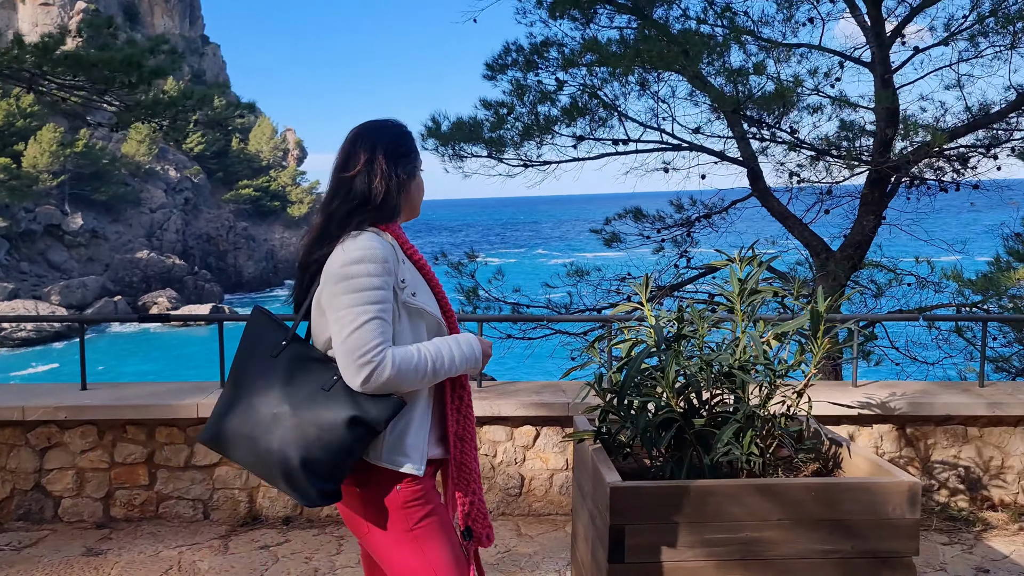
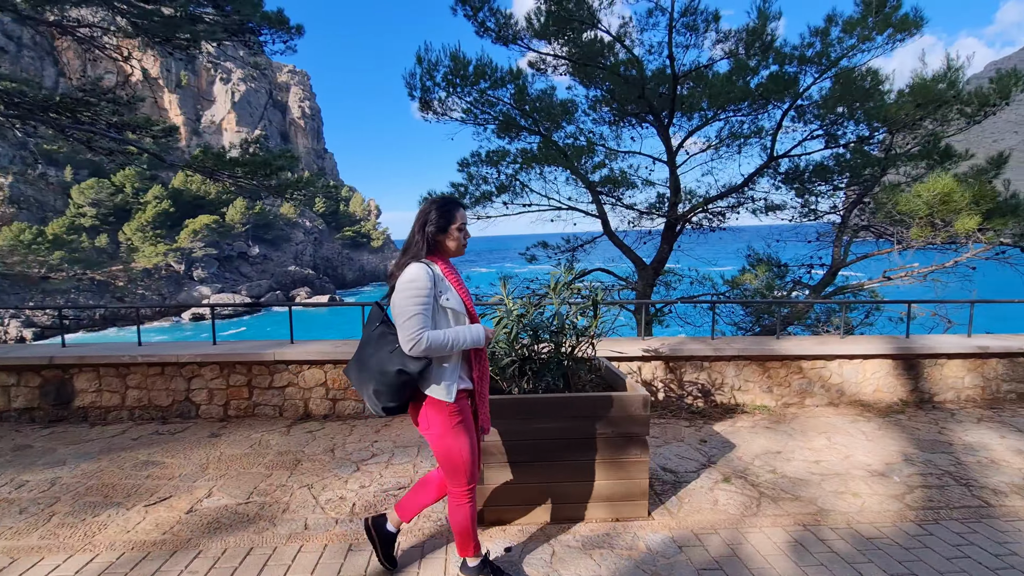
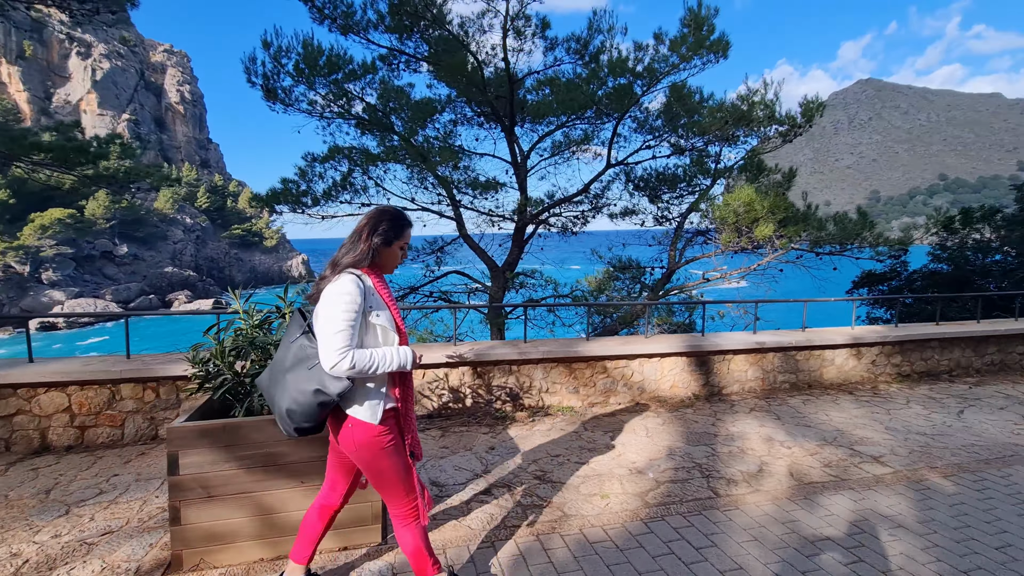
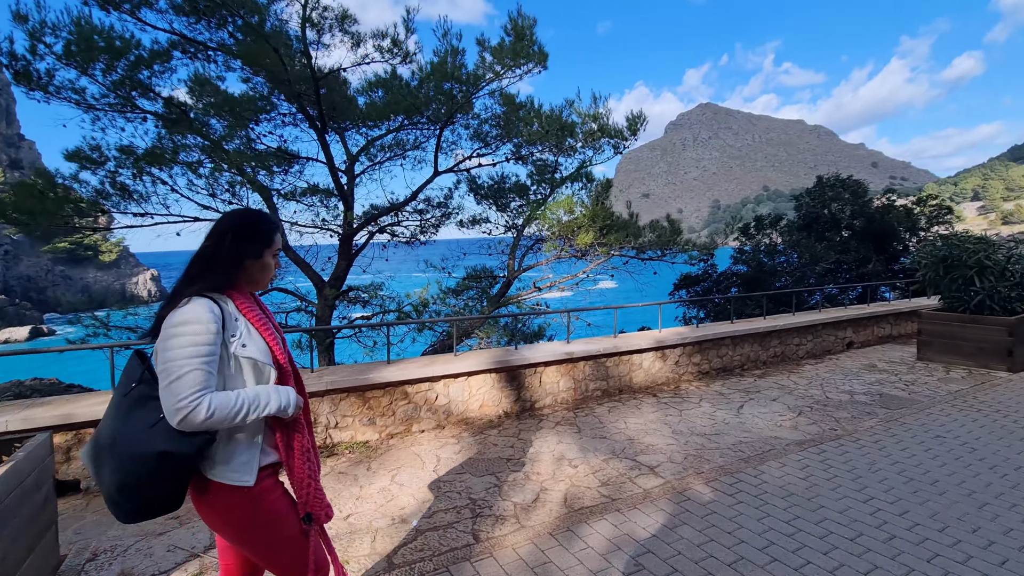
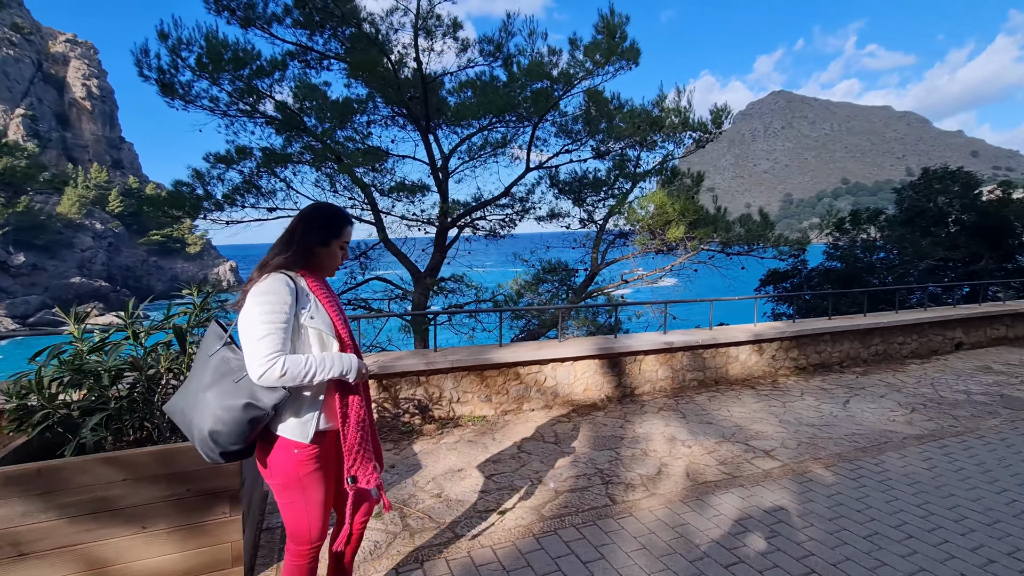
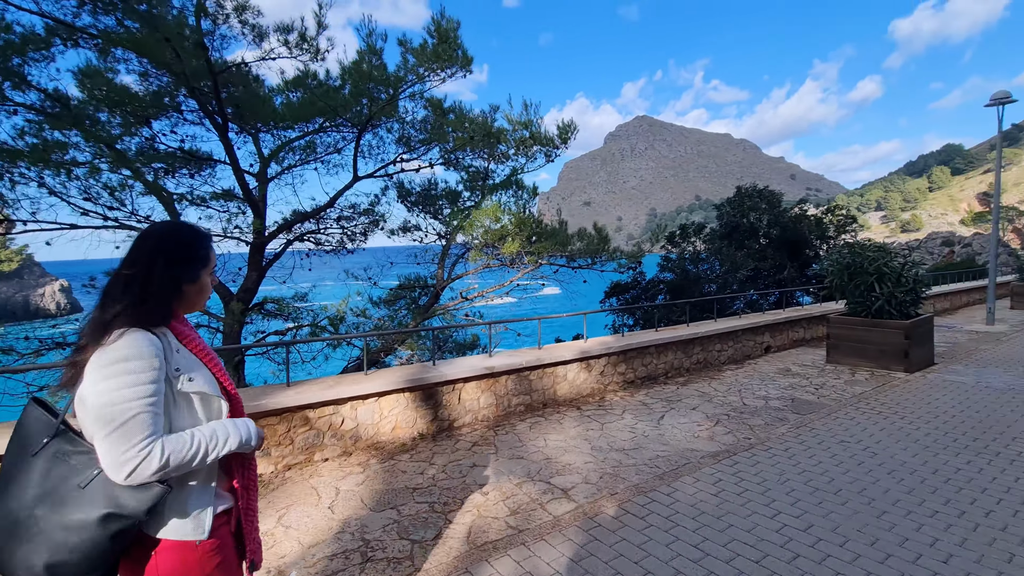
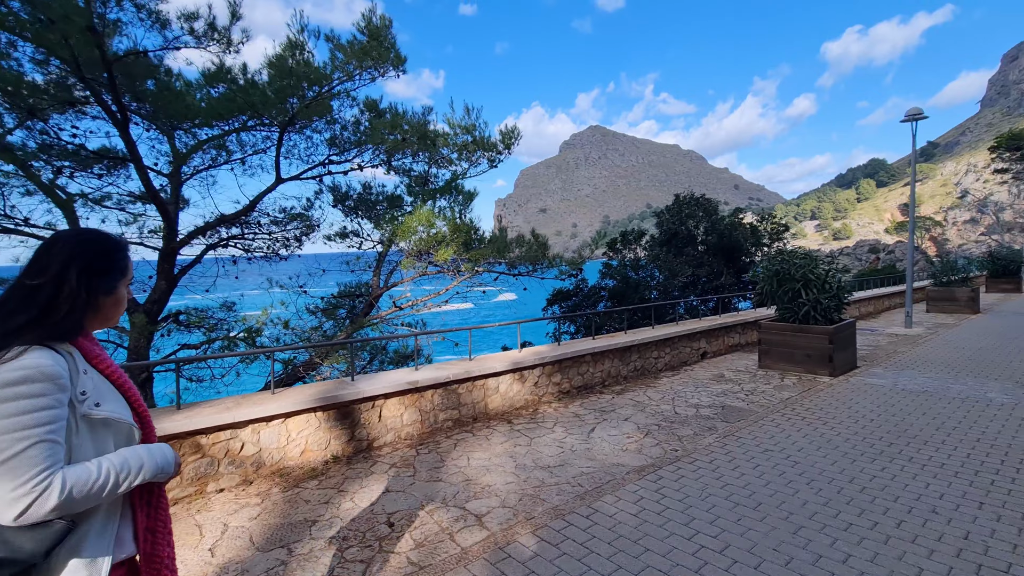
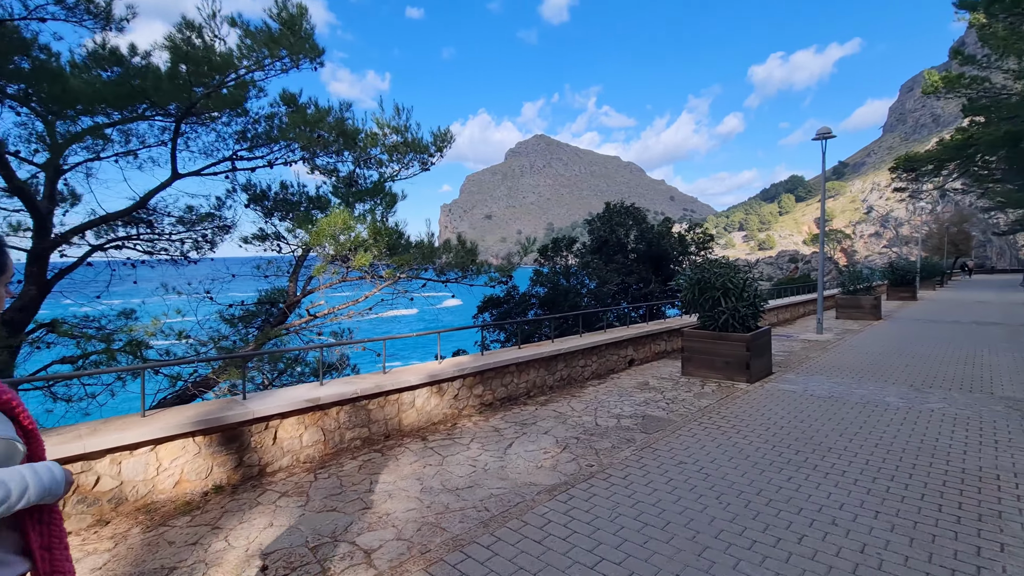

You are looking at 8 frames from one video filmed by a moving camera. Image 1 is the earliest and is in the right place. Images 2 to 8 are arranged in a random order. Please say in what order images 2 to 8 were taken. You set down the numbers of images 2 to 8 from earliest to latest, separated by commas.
2, 3, 5, 4, 6, 7, 8
